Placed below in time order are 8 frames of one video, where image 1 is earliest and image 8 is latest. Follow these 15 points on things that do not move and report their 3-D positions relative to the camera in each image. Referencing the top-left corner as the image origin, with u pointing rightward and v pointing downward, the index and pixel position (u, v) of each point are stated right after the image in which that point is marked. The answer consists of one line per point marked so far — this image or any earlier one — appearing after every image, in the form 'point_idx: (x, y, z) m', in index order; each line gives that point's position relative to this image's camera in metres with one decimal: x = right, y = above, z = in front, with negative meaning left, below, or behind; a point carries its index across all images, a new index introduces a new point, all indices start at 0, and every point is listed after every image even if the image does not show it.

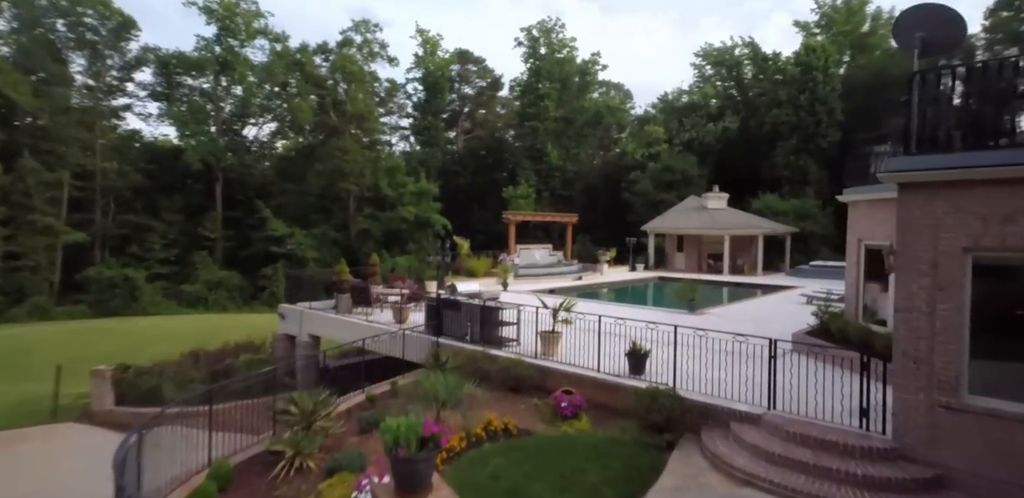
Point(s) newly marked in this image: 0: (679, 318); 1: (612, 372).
0: (+4.1, -1.8, +12.8) m
1: (+1.4, -1.8, +7.8) m
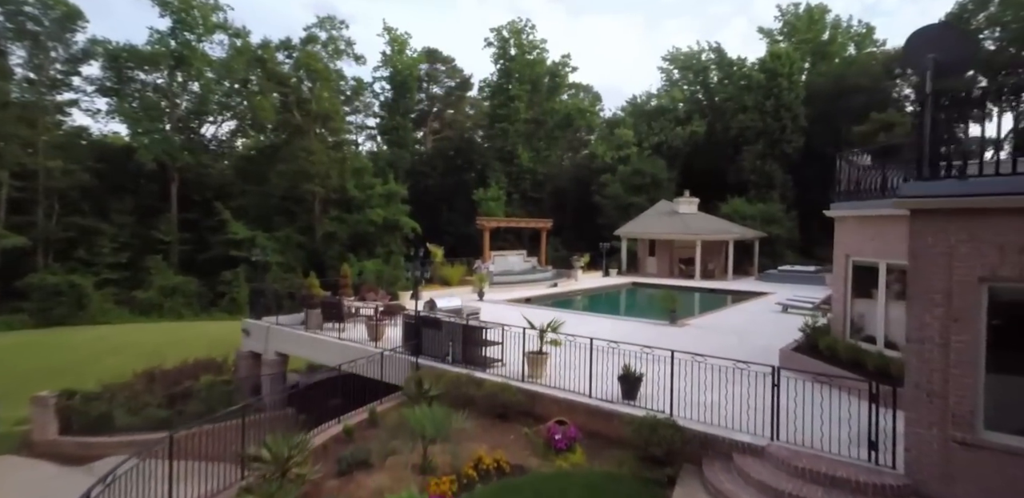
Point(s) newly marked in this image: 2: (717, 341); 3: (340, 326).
0: (+3.6, -2.0, +12.7) m
1: (+1.3, -2.1, +7.5) m
2: (+4.6, -2.0, +11.8) m
3: (-4.1, -1.8, +12.6) m
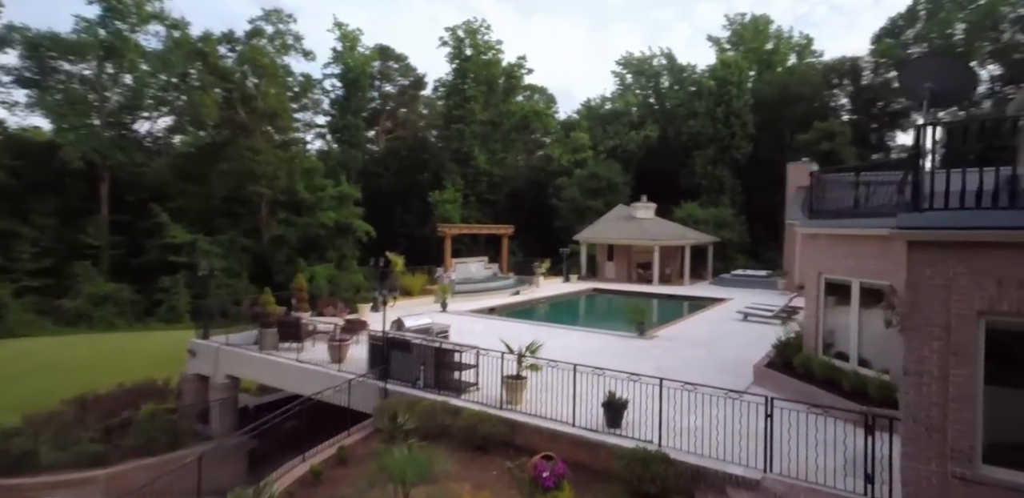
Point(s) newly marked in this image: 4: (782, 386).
0: (+2.9, -2.3, +12.6) m
1: (+1.0, -2.4, +7.2) m
2: (+3.9, -2.3, +11.8) m
3: (-4.8, -2.1, +11.8) m
4: (+4.5, -2.3, +8.8) m
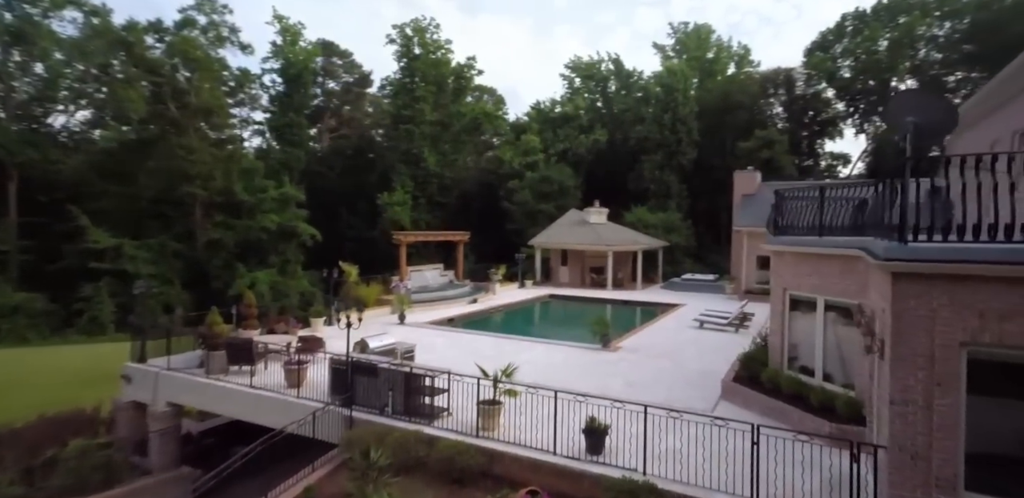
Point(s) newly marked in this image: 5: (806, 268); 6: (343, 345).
0: (+2.1, -2.6, +12.5) m
1: (+0.7, -2.7, +7.0) m
2: (+3.2, -2.6, +11.9) m
3: (-5.5, -2.5, +11.1) m
4: (+4.1, -2.6, +9.0) m
5: (+4.9, -0.3, +8.7) m
6: (-4.3, -2.5, +13.5) m
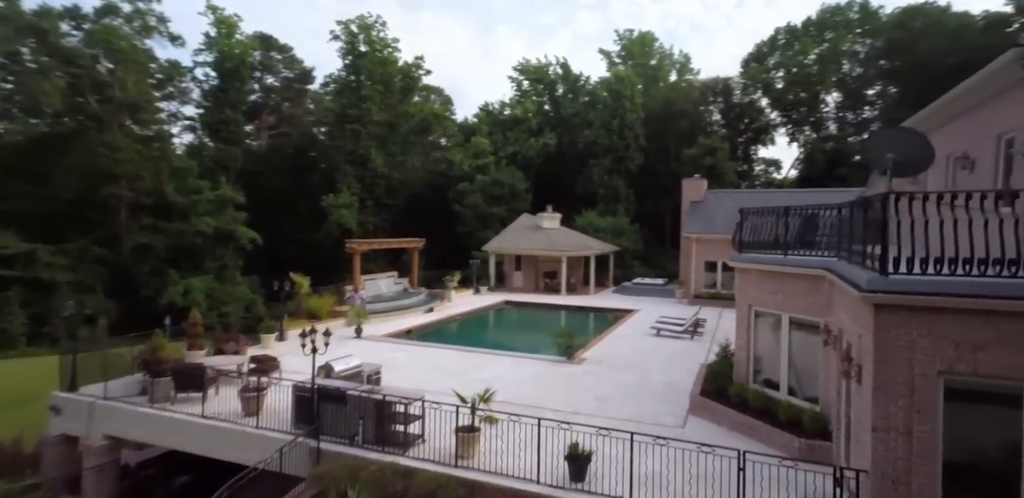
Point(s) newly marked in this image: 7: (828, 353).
0: (+1.3, -2.9, +12.5) m
1: (+0.5, -3.0, +6.9) m
2: (+2.4, -2.9, +12.0) m
3: (-6.1, -2.8, +10.3) m
4: (+3.6, -2.9, +9.2) m
5: (+4.4, -0.6, +9.1) m
6: (-5.2, -2.8, +12.8) m
7: (+4.7, -1.6, +7.8) m
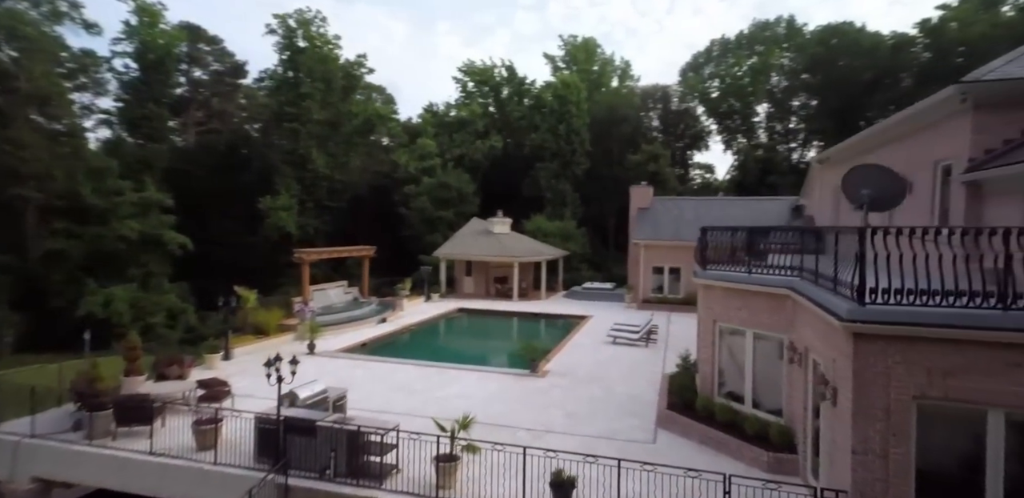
0: (+0.4, -3.2, +12.5) m
1: (+0.3, -3.4, +6.8) m
2: (+1.7, -3.3, +12.2) m
3: (-6.6, -3.2, +9.5) m
4: (+3.1, -3.2, +9.5) m
5: (+4.0, -1.0, +9.4) m
6: (-6.0, -3.1, +12.1) m
7: (+4.4, -1.9, +8.2) m
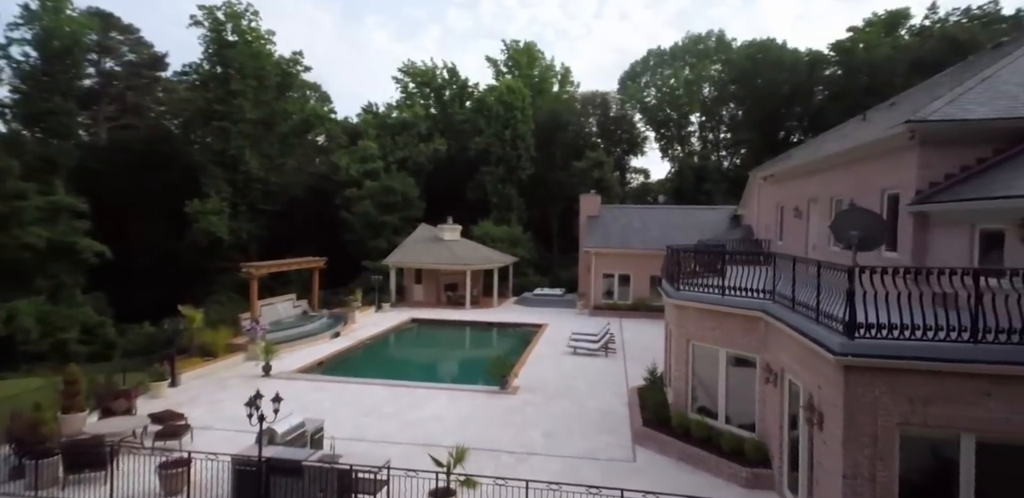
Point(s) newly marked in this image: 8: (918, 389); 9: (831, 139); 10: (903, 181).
0: (-0.2, -3.7, +12.5) m
1: (+0.4, -3.8, +6.9) m
2: (+1.0, -3.7, +12.3) m
3: (-6.8, -3.7, +8.6) m
4: (+2.8, -3.6, +9.9) m
5: (+3.7, -1.4, +9.9) m
6: (-6.5, -3.6, +11.3) m
7: (+4.2, -2.3, +8.8) m
8: (+4.4, -1.5, +5.7) m
9: (+9.1, +3.1, +15.1) m
10: (+6.9, +1.2, +9.4) m
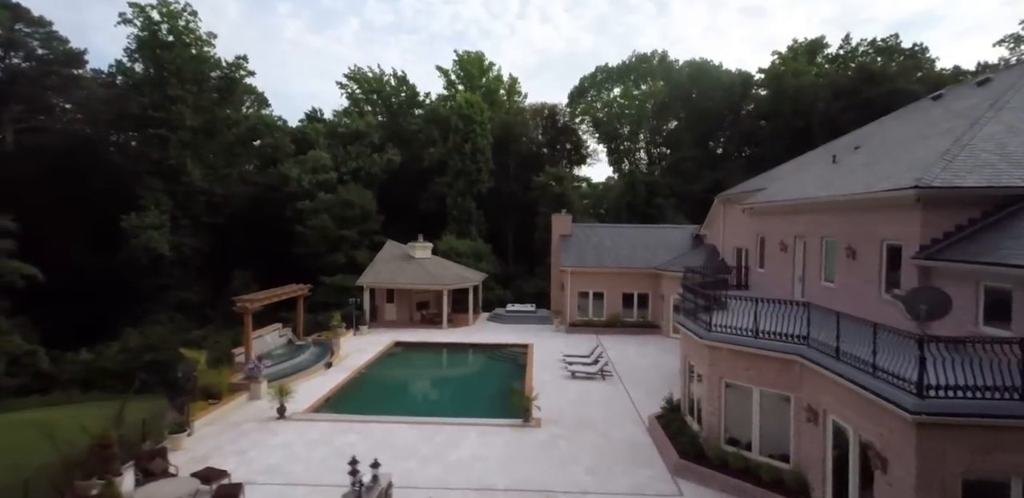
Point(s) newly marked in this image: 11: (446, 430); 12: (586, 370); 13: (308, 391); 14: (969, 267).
0: (+0.5, -4.6, +13.0) m
1: (+1.9, -4.8, +7.4) m
2: (+1.8, -4.6, +12.9) m
3: (-5.5, -4.7, +8.2) m
4: (+3.9, -4.6, +10.7) m
5: (+4.7, -2.3, +10.8) m
6: (-5.6, -4.6, +11.0) m
7: (+5.4, -3.2, +9.8) m
8: (+6.0, -2.4, +6.8) m
9: (+9.4, +2.2, +16.7) m
10: (+8.0, +0.3, +10.8) m
11: (-1.7, -4.6, +13.5) m
12: (+2.6, -4.2, +18.8) m
13: (-6.4, -4.4, +16.3) m
14: (+7.7, -0.3, +8.9) m
